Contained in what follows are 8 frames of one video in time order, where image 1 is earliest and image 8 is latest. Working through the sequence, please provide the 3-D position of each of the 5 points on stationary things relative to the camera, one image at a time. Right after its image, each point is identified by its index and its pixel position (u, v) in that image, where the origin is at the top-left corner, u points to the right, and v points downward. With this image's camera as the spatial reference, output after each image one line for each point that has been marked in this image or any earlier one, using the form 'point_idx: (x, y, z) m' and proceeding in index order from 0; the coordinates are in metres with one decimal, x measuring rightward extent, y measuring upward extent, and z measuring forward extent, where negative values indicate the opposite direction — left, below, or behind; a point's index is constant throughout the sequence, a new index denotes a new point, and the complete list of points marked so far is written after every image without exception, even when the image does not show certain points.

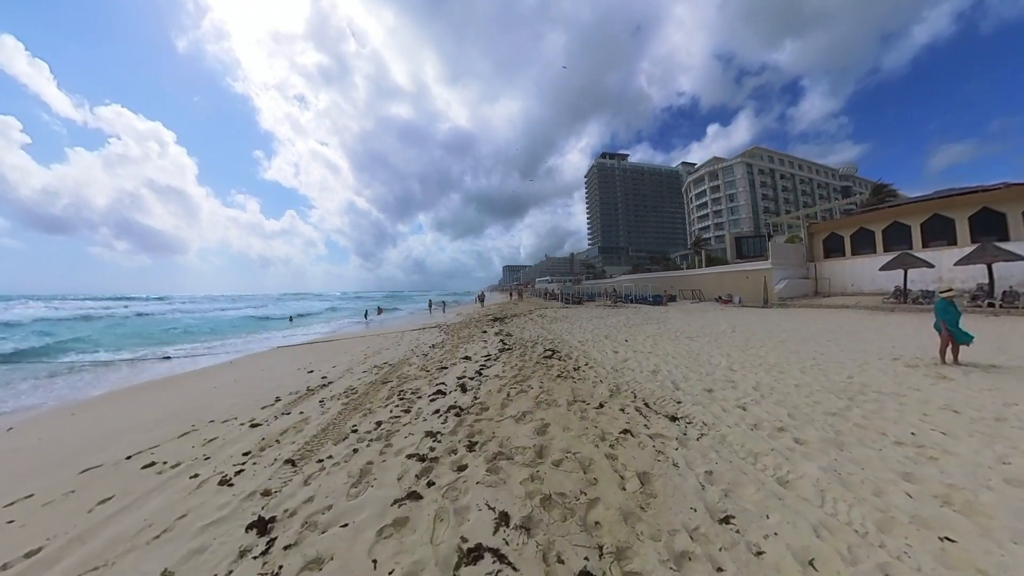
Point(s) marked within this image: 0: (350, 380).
0: (-3.5, -2.0, +7.4) m
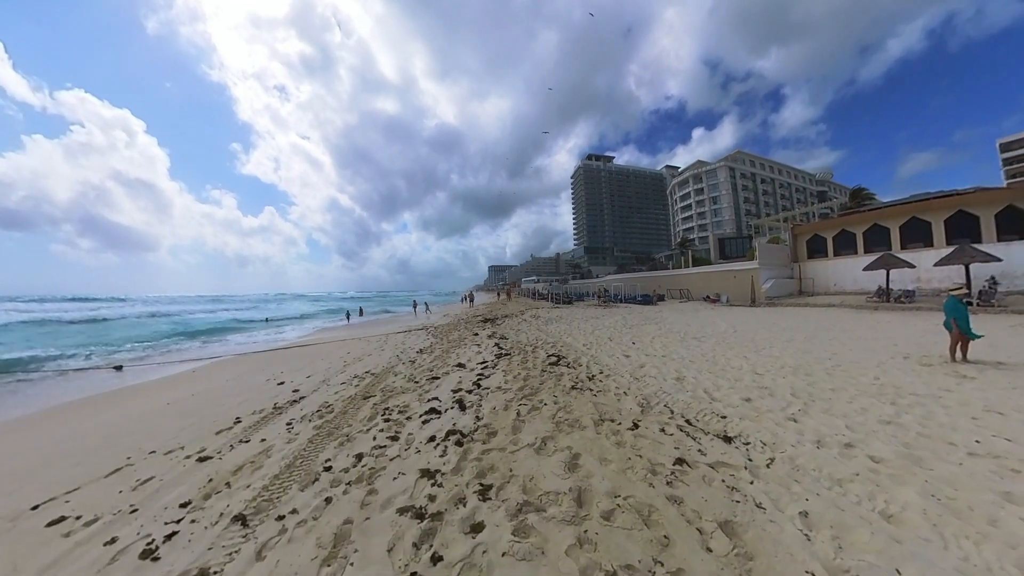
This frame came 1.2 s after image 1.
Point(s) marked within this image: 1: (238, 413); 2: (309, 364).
0: (-3.5, -2.0, +6.3) m
1: (-4.9, -2.2, +6.2) m
2: (-5.7, -2.1, +9.7) m
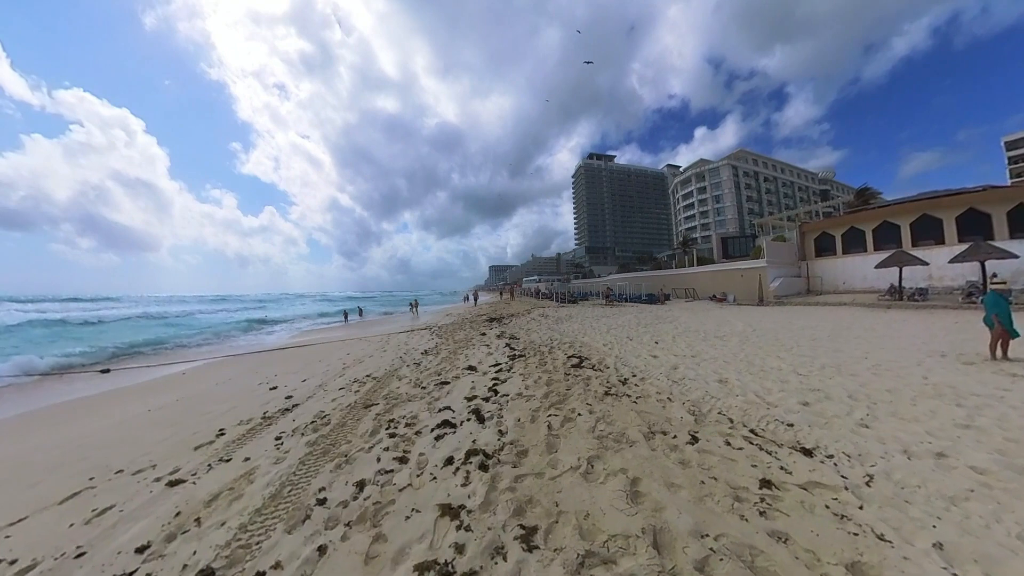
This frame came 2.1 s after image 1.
0: (-3.1, -1.8, +5.6) m
1: (-4.6, -2.1, +5.5) m
2: (-5.3, -2.0, +9.0) m
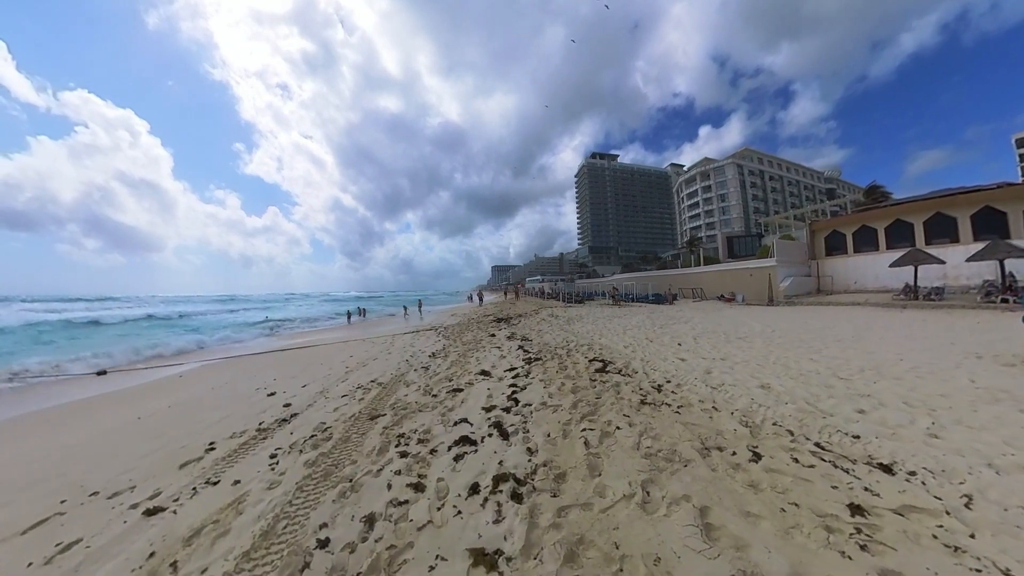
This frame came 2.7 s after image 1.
0: (-2.8, -1.8, +5.1) m
1: (-4.3, -2.1, +5.0) m
2: (-5.0, -2.0, +8.5) m
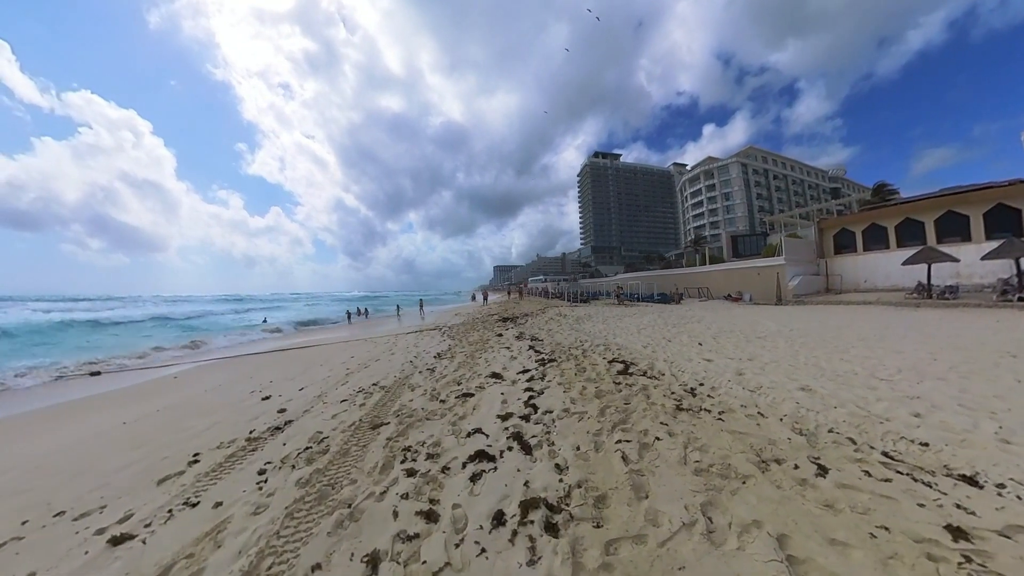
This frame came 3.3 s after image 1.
0: (-2.6, -1.7, +4.6) m
1: (-4.1, -2.0, +4.6) m
2: (-4.7, -1.9, +8.0) m
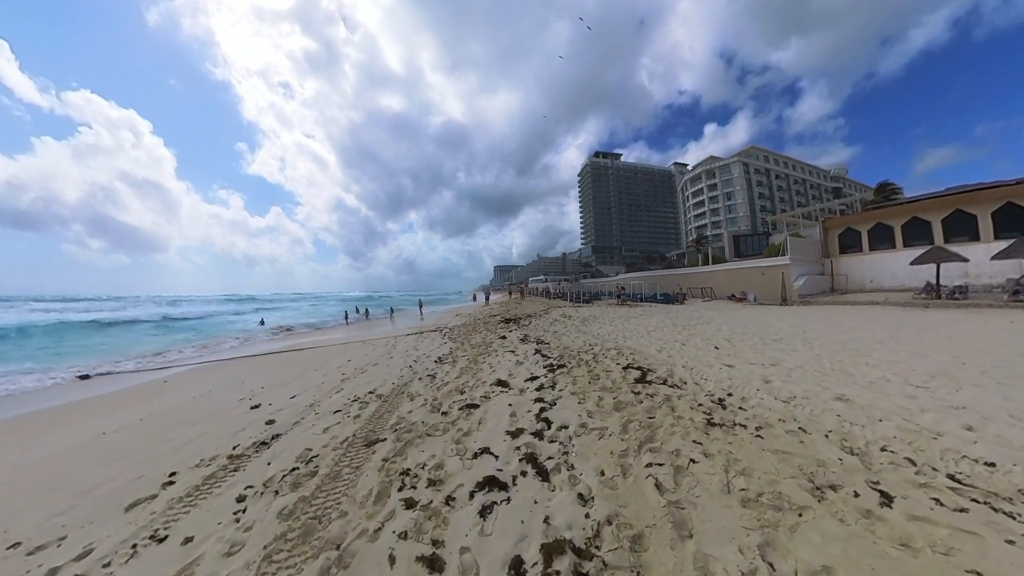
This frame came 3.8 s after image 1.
0: (-2.5, -1.8, +4.2) m
1: (-3.9, -2.1, +4.1) m
2: (-4.6, -1.9, +7.6) m
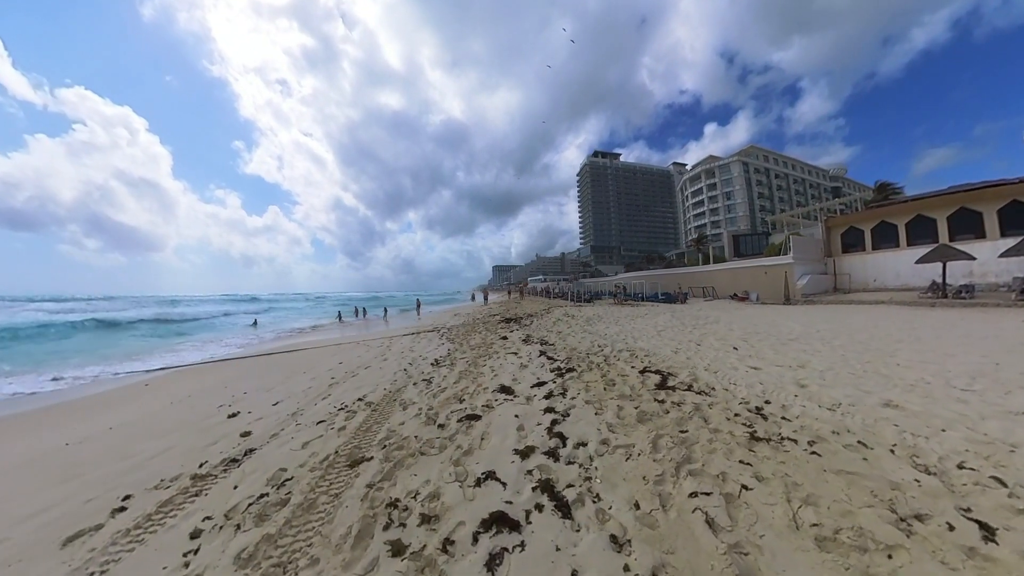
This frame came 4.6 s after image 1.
0: (-2.4, -1.7, +3.7) m
1: (-3.9, -2.0, +3.6) m
2: (-4.5, -1.8, +7.0) m
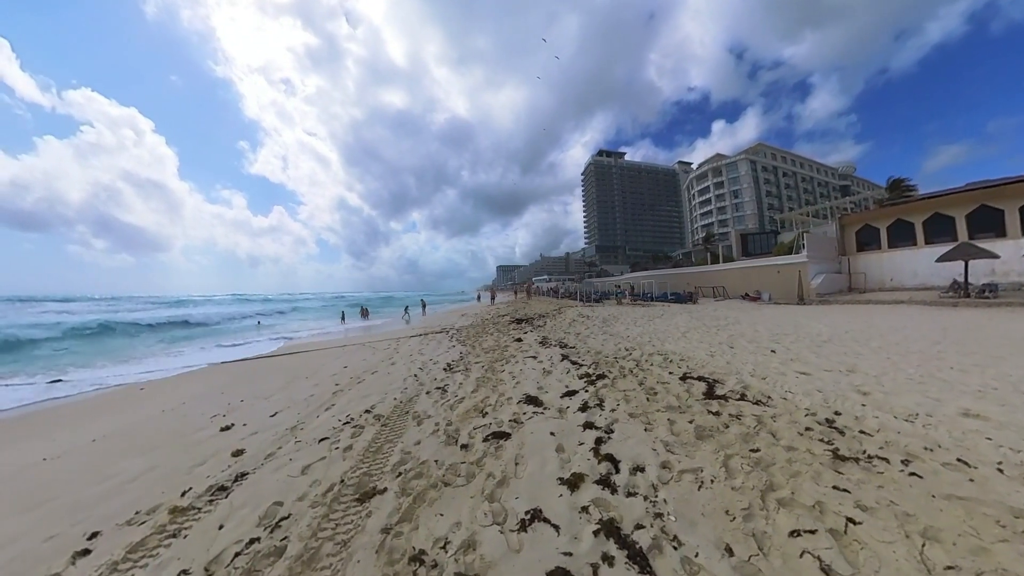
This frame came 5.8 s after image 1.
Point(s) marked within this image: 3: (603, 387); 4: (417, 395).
0: (-2.0, -1.7, +3.1) m
1: (-3.5, -2.0, +3.1) m
2: (-4.2, -1.8, +6.5) m
3: (+1.2, -1.3, +4.7) m
4: (-1.3, -1.5, +5.0) m
